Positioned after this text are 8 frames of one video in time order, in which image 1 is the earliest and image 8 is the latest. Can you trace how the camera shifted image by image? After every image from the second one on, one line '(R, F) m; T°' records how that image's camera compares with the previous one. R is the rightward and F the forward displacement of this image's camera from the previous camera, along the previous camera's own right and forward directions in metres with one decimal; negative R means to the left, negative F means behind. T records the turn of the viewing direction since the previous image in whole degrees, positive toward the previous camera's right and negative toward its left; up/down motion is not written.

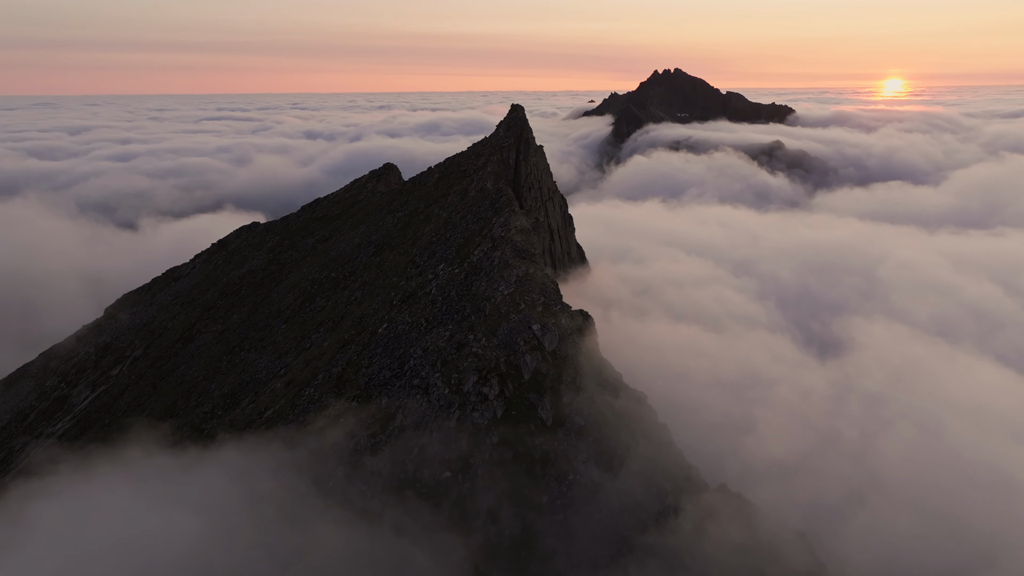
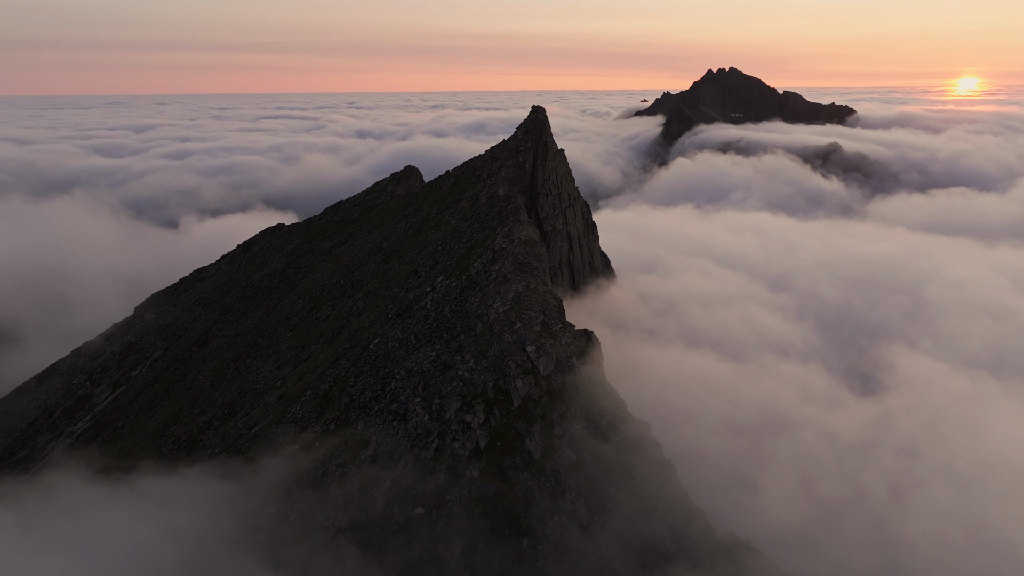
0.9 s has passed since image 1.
(+3.0, +3.1) m; -4°
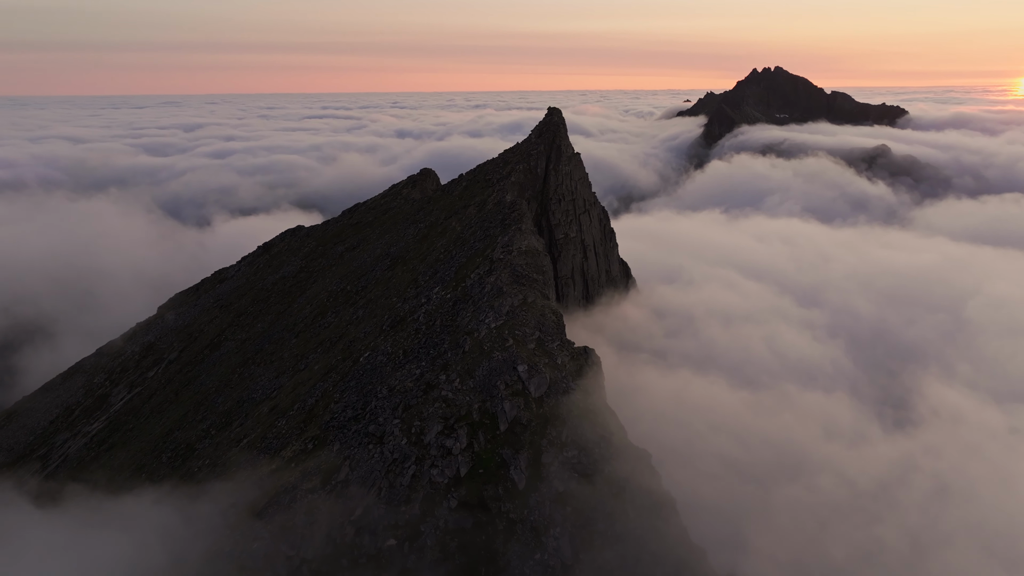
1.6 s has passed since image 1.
(+2.4, +2.3) m; -3°
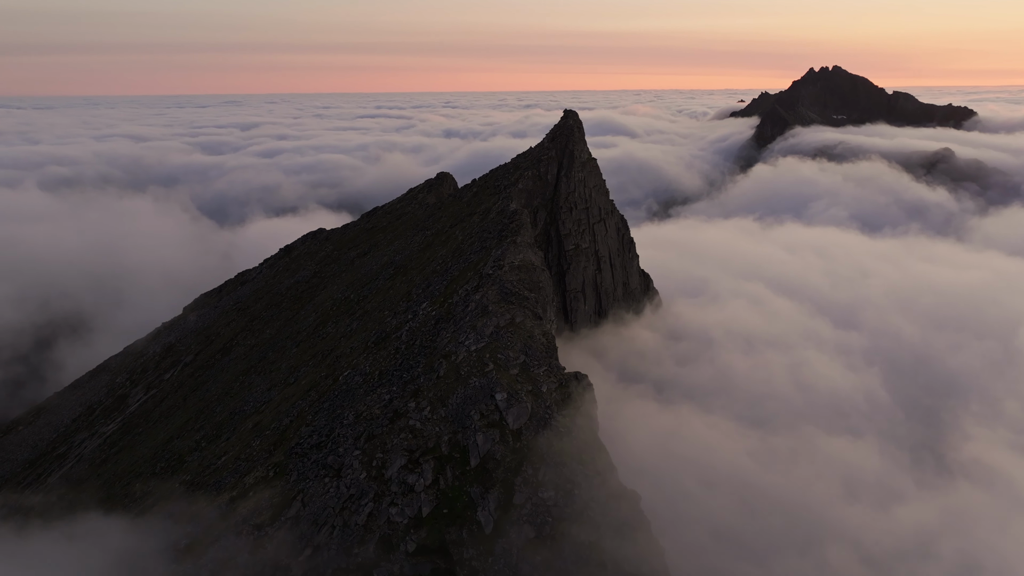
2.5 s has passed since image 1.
(+3.1, +3.0) m; -4°
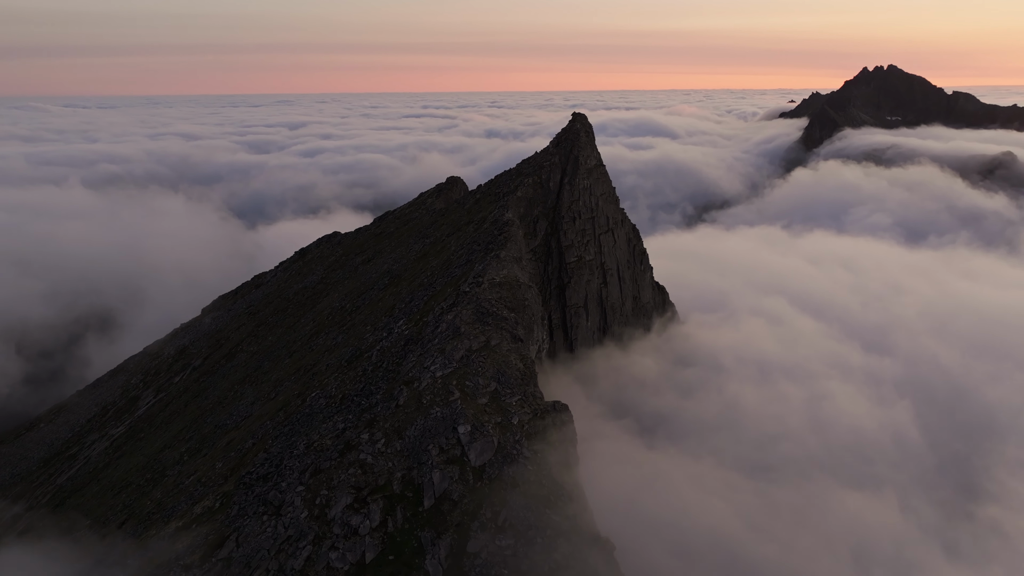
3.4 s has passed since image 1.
(+3.1, +2.9) m; -4°
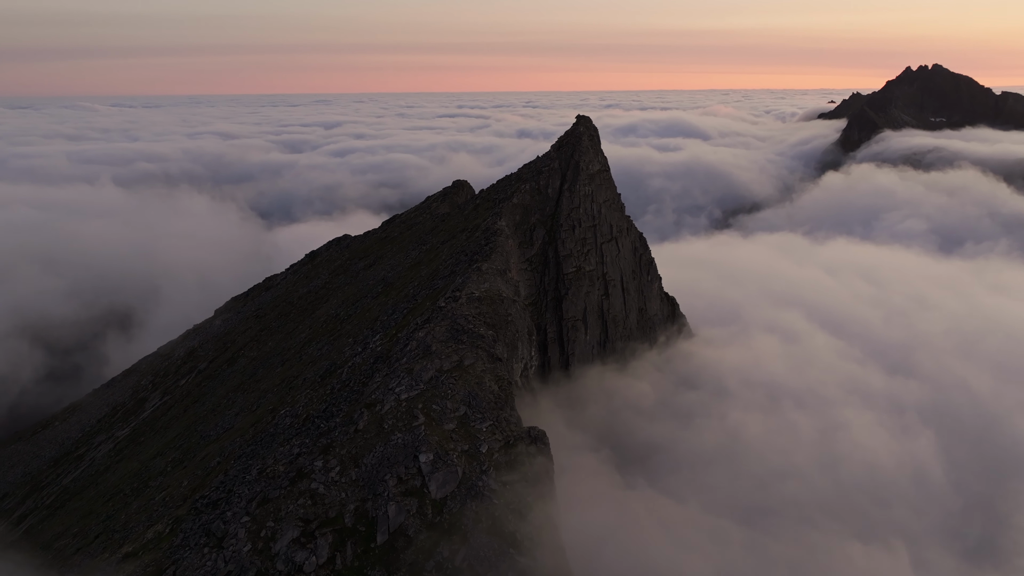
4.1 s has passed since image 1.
(+2.5, +2.2) m; -3°
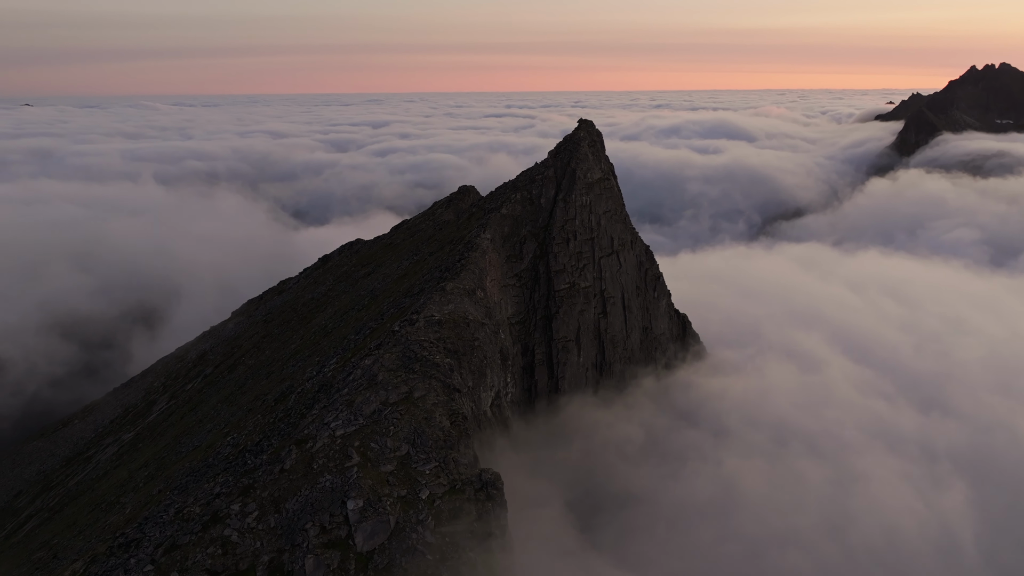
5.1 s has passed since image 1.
(+3.5, +3.2) m; -4°
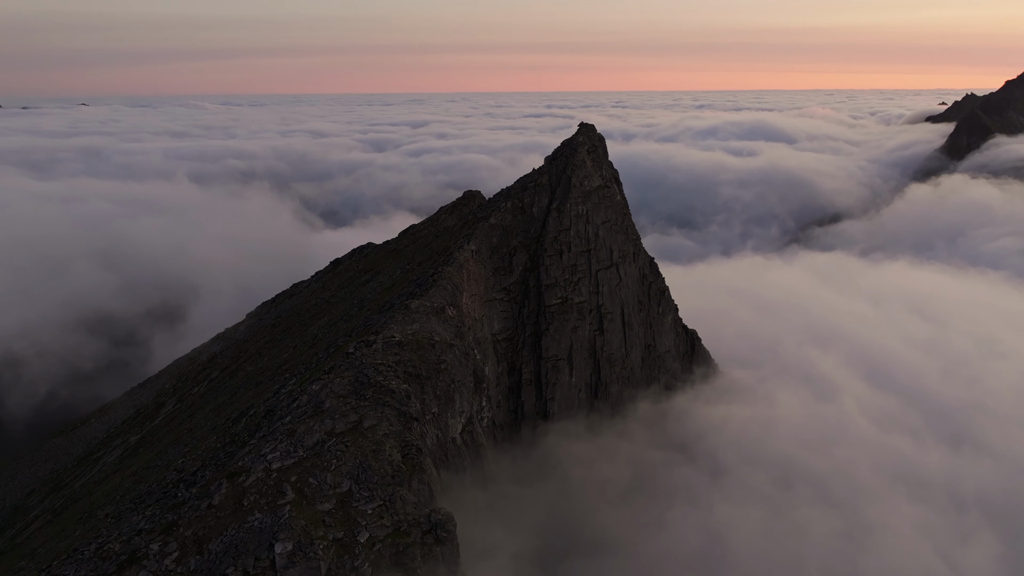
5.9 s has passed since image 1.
(+2.8, +2.5) m; -3°
